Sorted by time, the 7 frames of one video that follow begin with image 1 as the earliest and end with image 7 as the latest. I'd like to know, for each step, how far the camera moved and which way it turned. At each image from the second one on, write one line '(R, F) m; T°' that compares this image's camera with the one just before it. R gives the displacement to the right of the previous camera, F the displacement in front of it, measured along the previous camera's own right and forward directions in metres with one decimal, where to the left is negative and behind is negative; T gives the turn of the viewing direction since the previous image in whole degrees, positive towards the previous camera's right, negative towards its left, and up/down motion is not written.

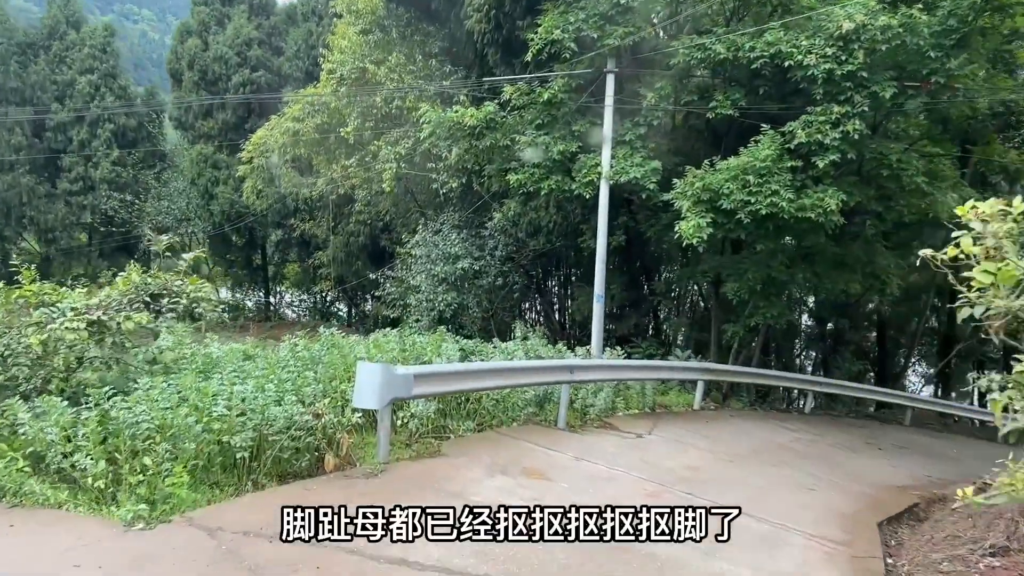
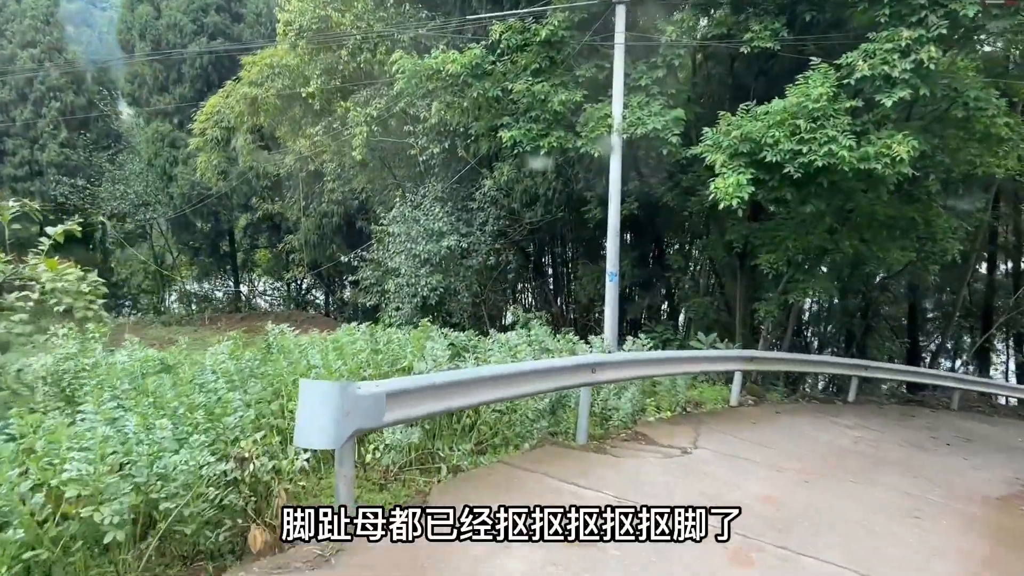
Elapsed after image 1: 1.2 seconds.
(-0.2, +2.1) m; +1°
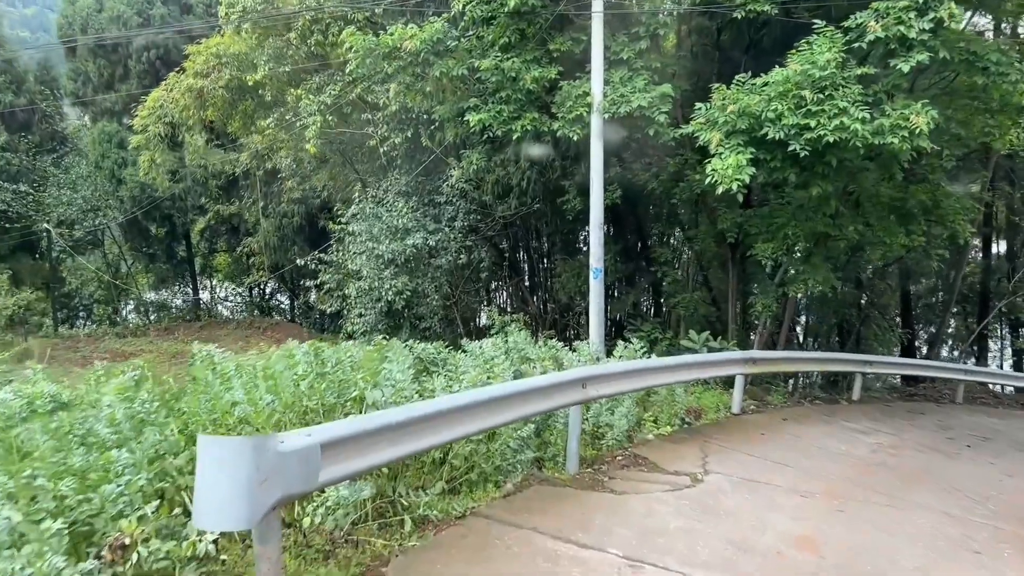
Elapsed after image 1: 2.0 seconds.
(0.0, +1.1) m; +2°
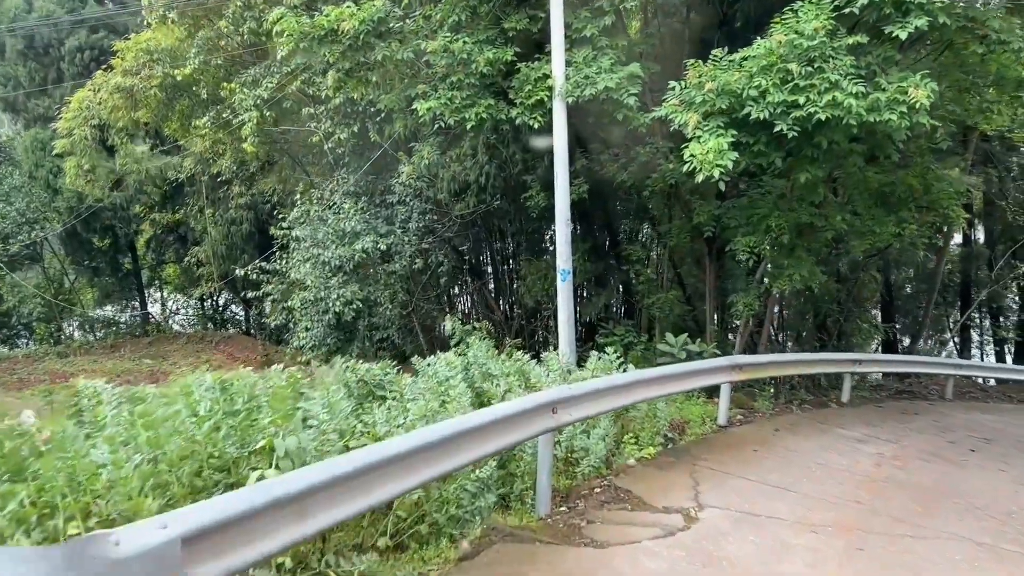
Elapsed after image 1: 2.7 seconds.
(+0.1, +1.0) m; +2°
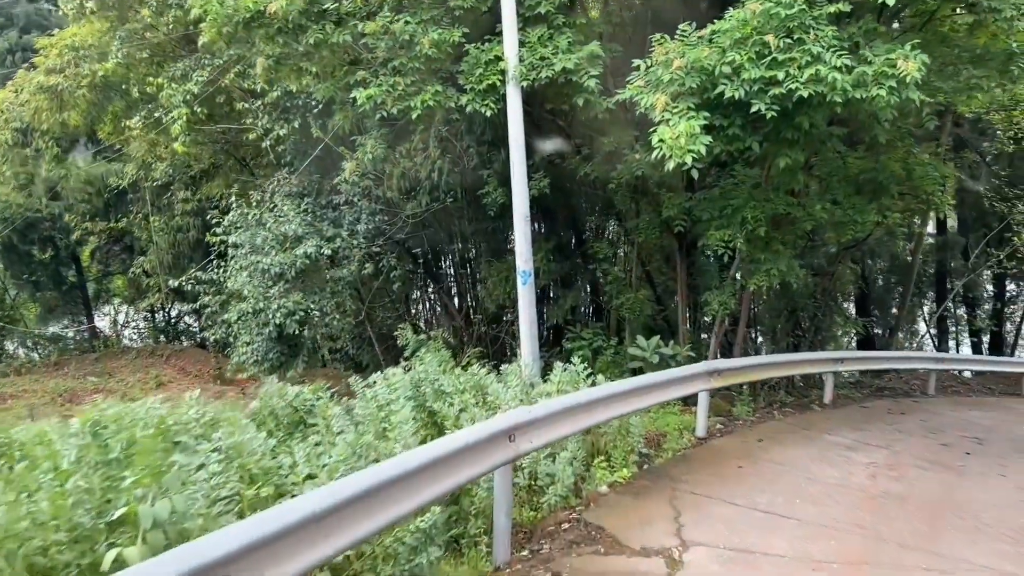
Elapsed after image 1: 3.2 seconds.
(+0.1, +0.8) m; +2°
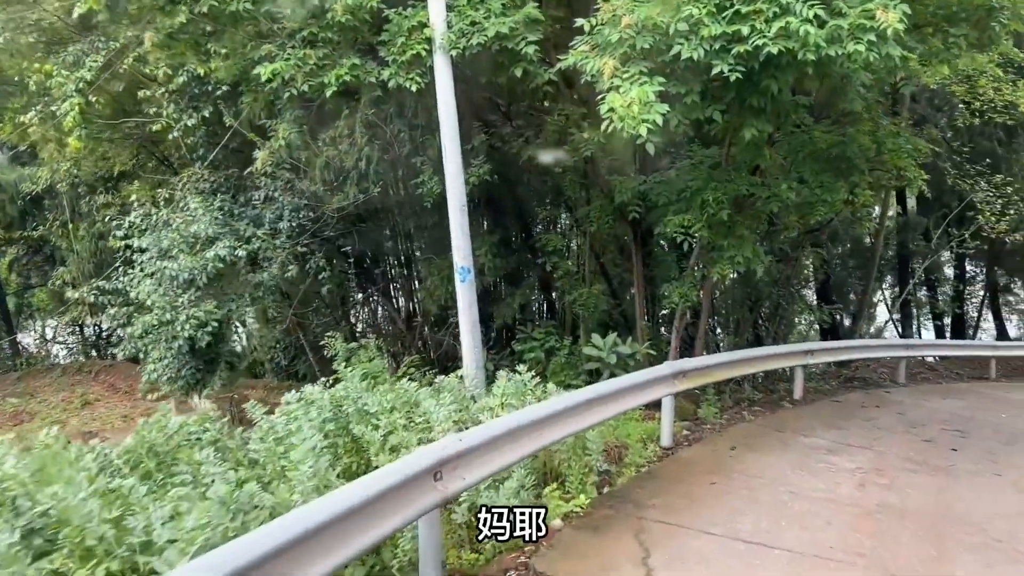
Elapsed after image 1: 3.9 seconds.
(+0.2, +0.9) m; +3°
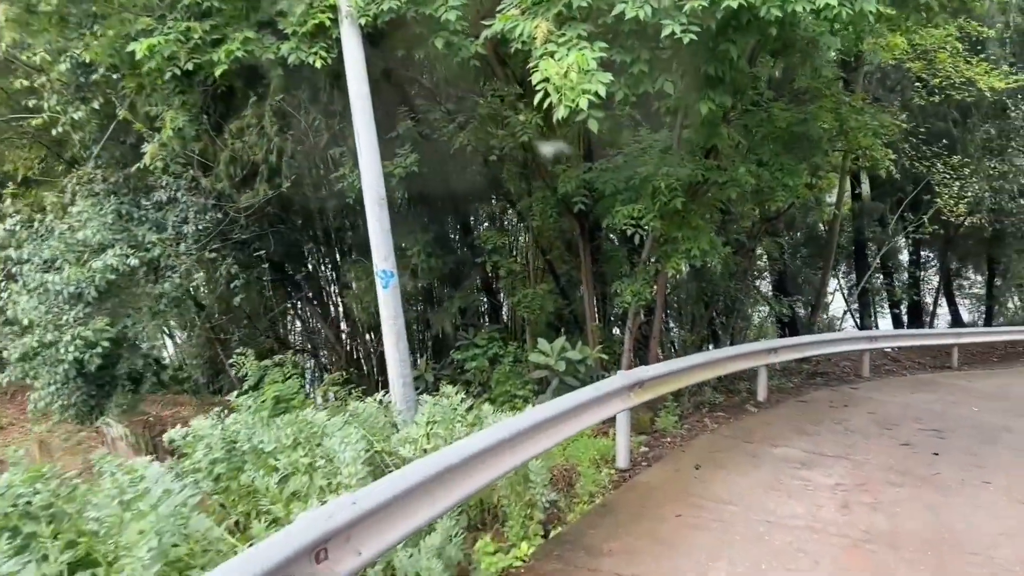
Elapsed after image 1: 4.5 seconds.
(+0.2, +0.9) m; +3°
